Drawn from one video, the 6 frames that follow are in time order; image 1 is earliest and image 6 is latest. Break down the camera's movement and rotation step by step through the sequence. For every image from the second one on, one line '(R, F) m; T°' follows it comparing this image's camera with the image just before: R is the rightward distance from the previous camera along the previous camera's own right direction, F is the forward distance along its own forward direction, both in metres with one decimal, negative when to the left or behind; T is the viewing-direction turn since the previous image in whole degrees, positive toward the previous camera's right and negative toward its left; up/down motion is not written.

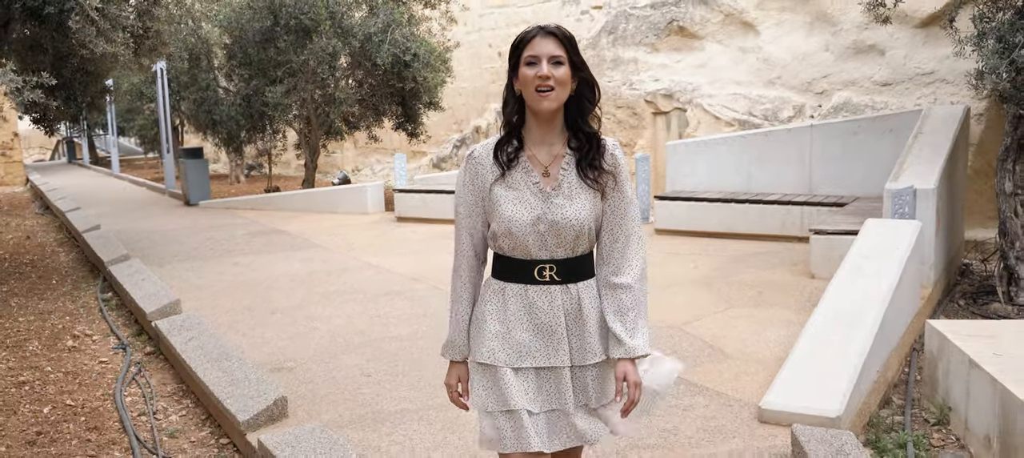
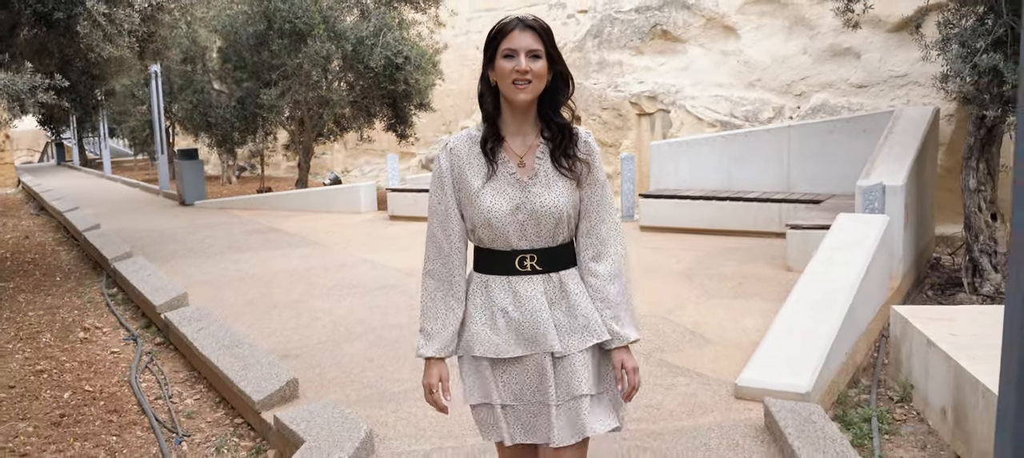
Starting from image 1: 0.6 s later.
(0.0, -0.3) m; +1°
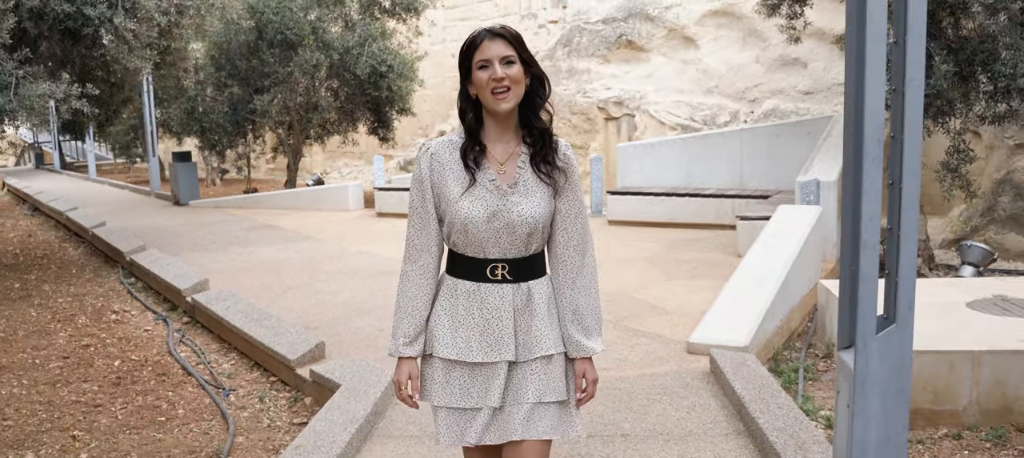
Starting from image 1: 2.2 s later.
(-0.1, -0.9) m; +2°
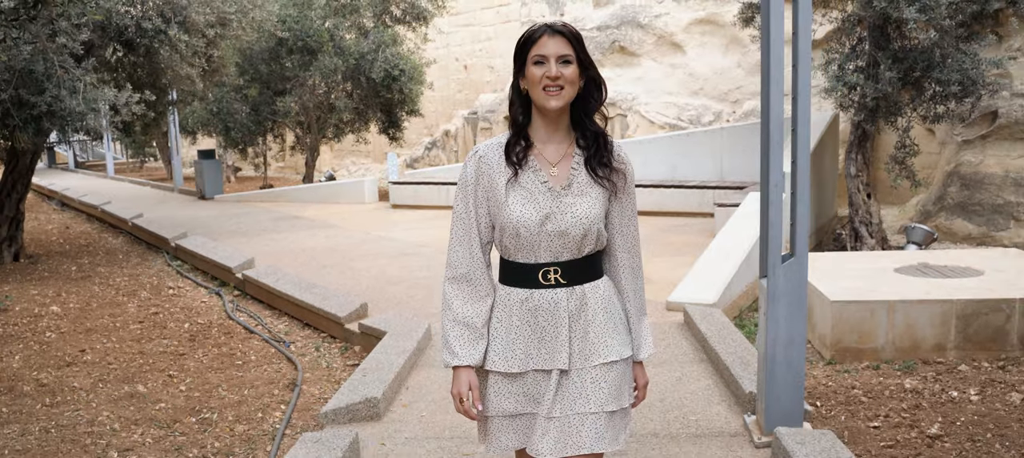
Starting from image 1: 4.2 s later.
(-0.1, -1.1) m; 0°
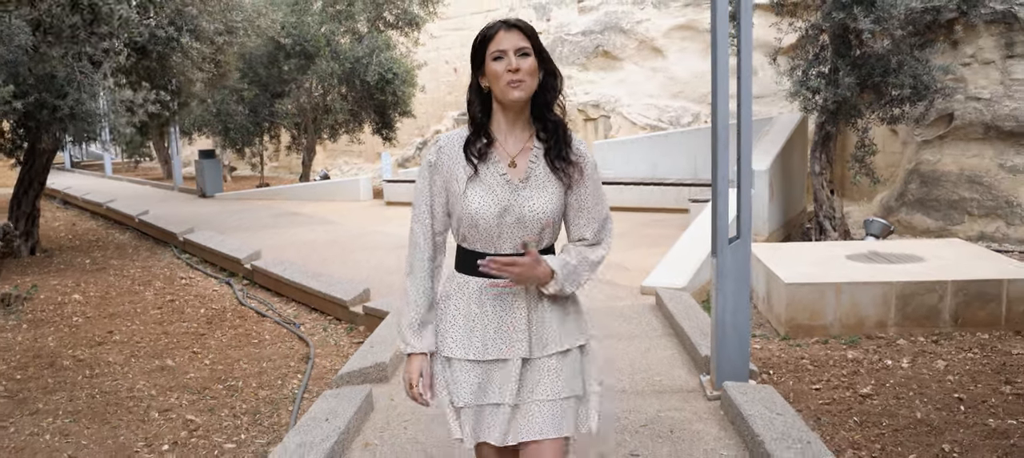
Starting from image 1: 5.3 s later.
(0.0, -0.6) m; +1°
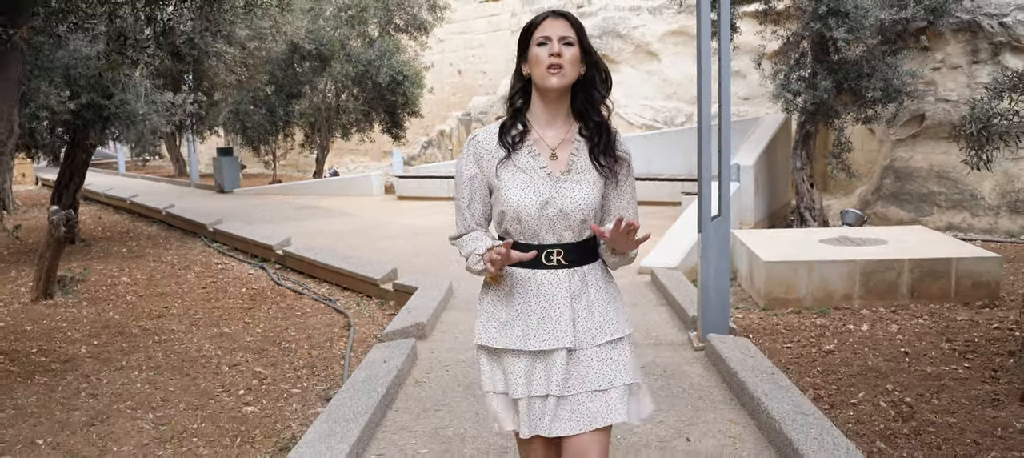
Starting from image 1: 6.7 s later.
(-0.2, -0.8) m; 0°
